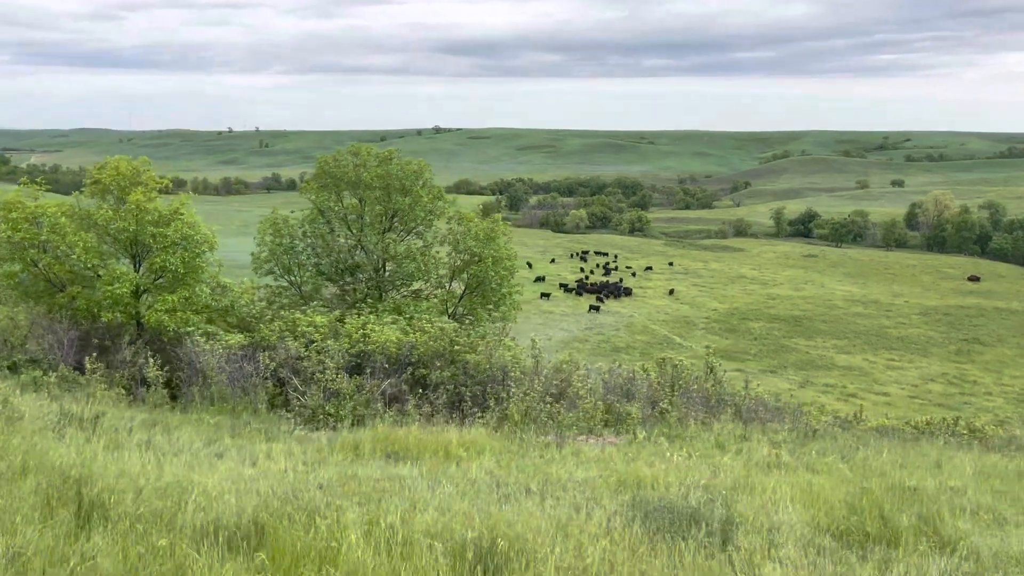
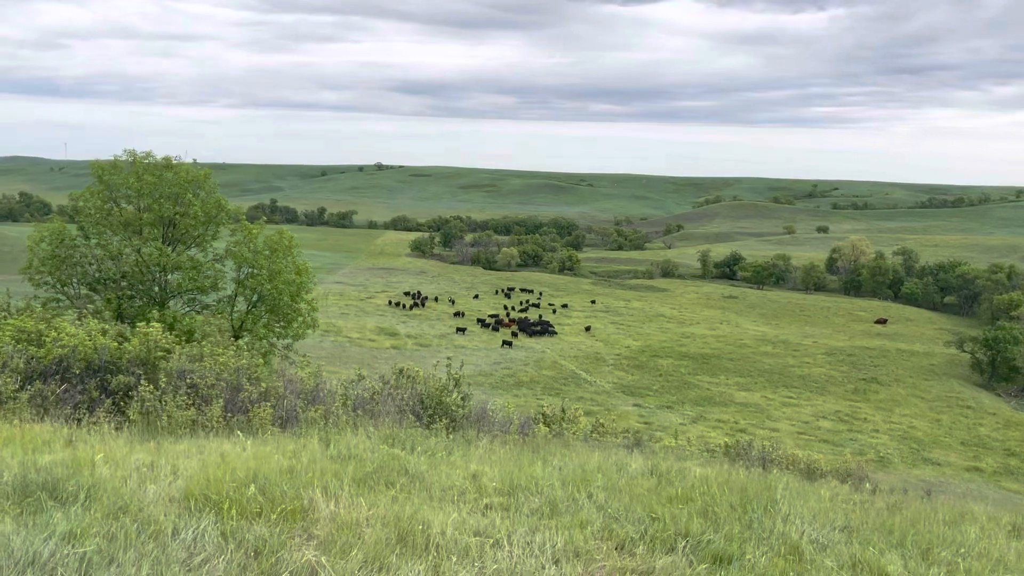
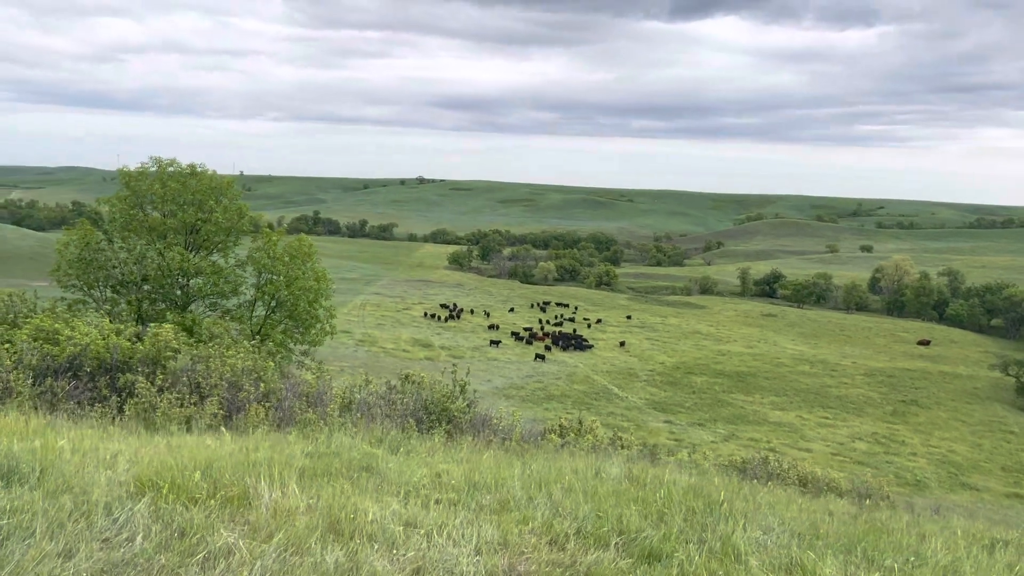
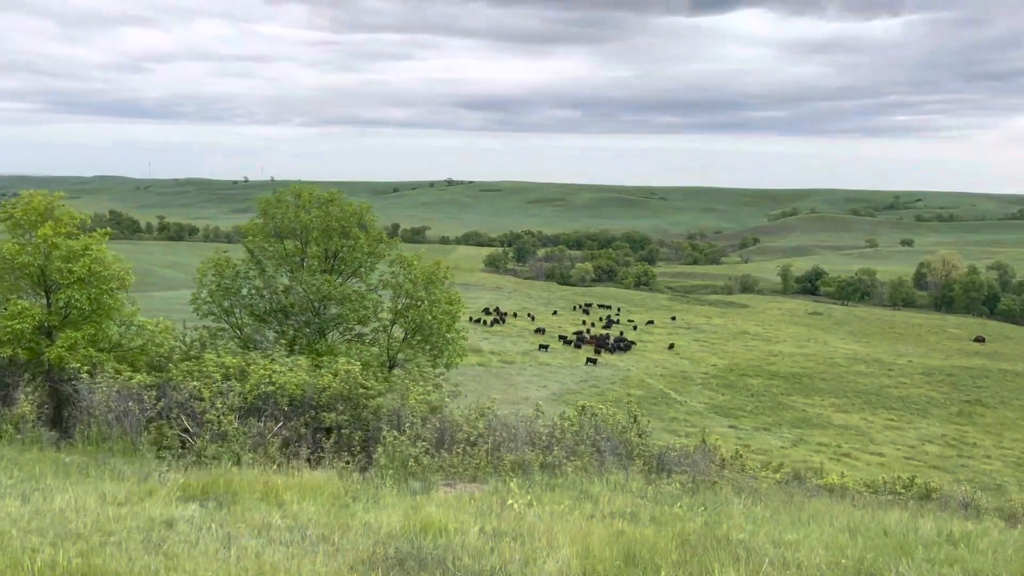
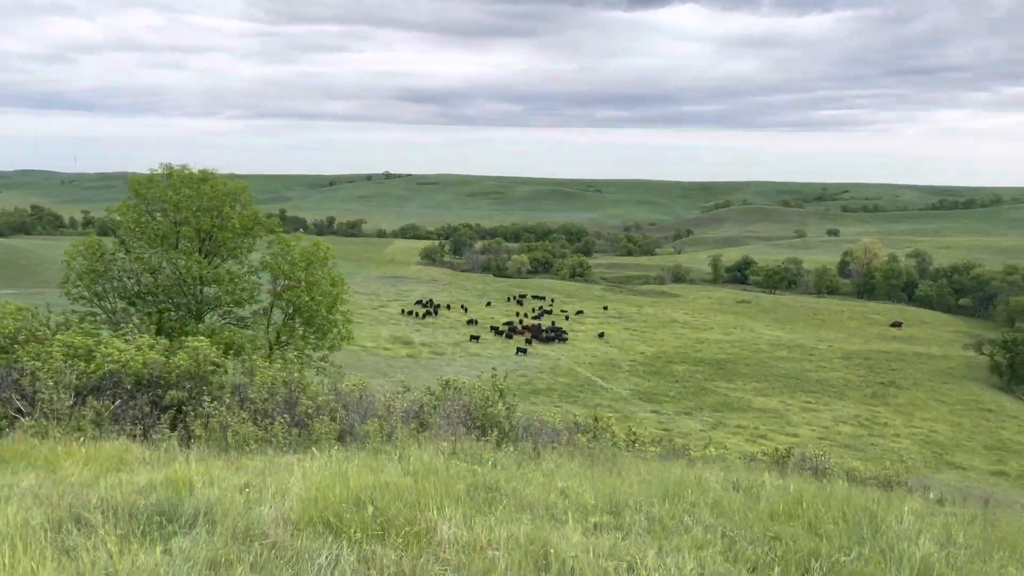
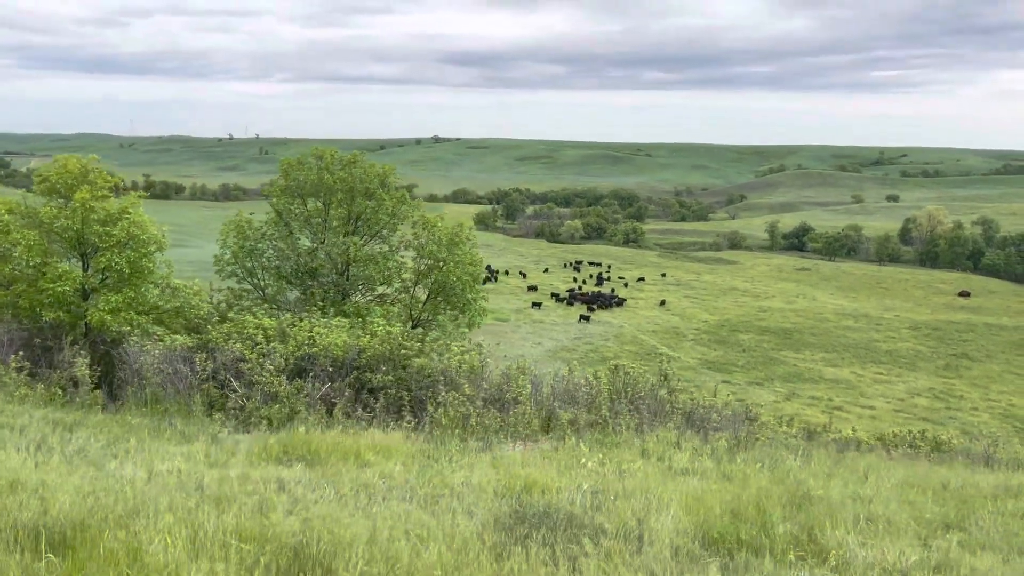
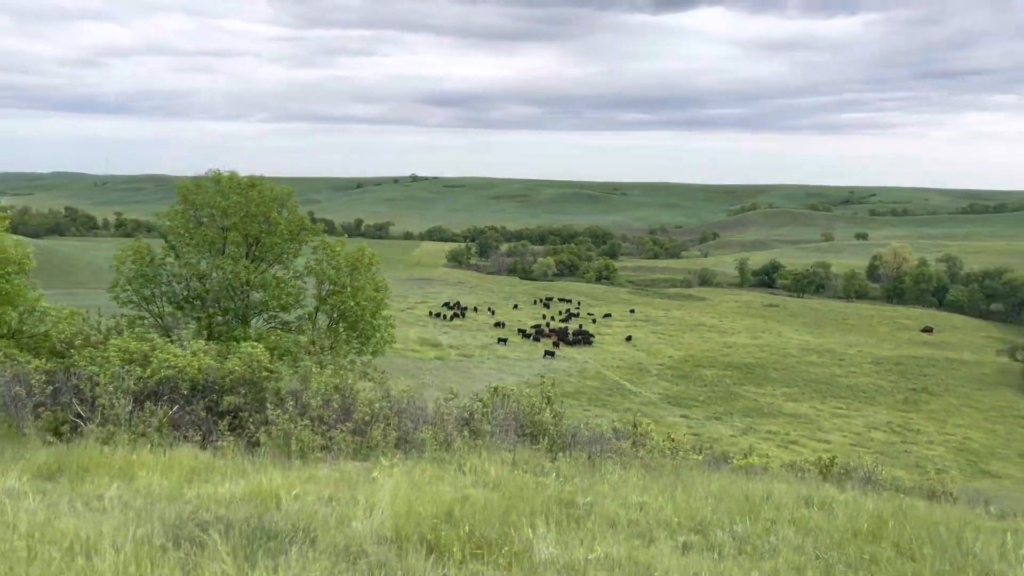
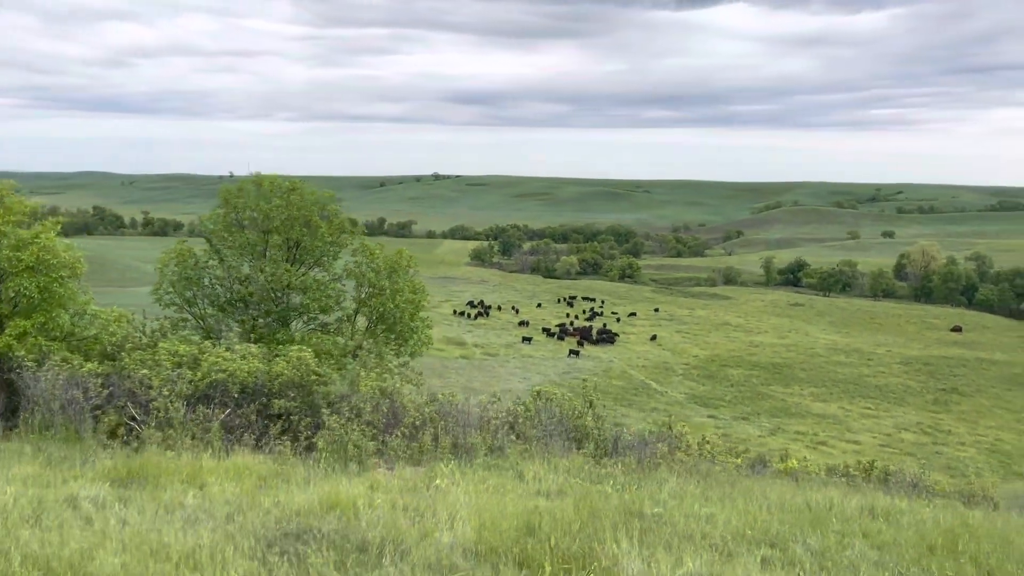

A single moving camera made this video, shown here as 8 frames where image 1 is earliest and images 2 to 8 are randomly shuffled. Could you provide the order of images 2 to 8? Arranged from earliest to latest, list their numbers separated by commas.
6, 4, 8, 7, 5, 2, 3
